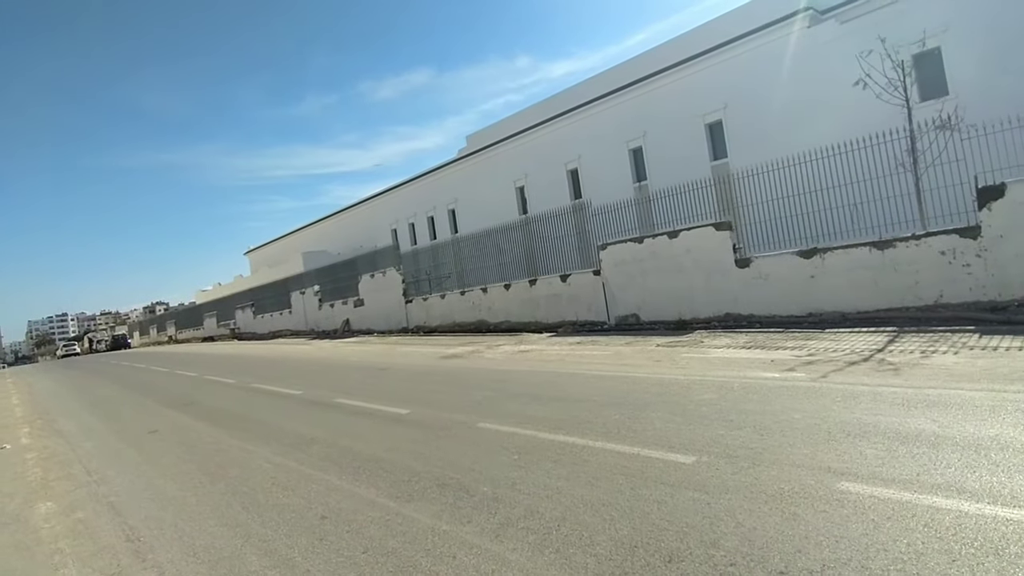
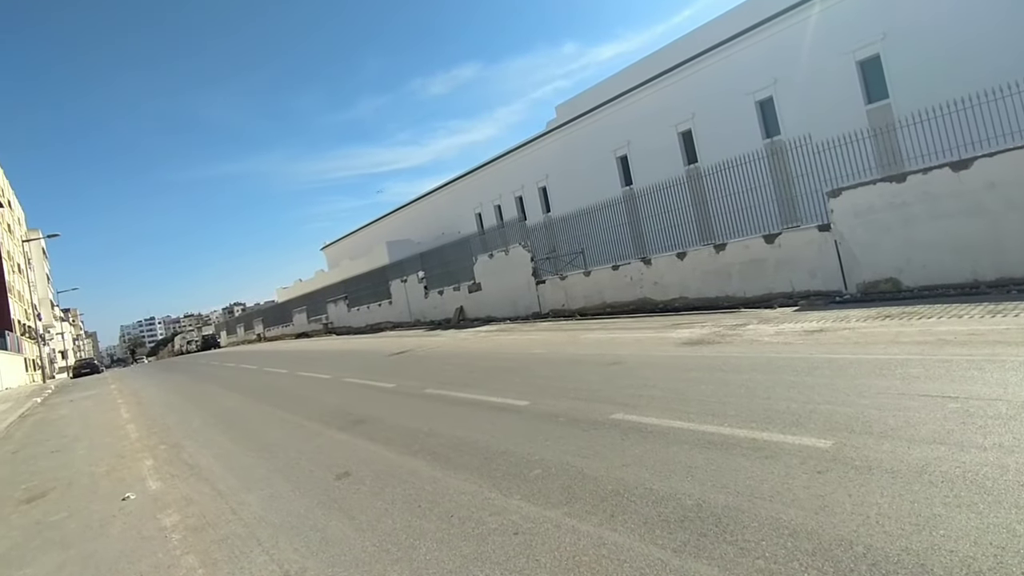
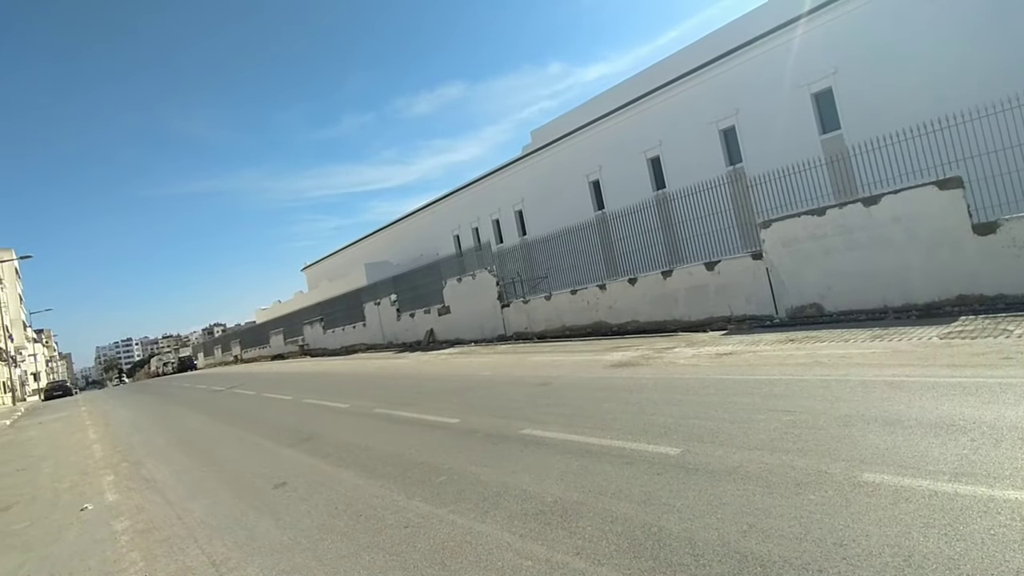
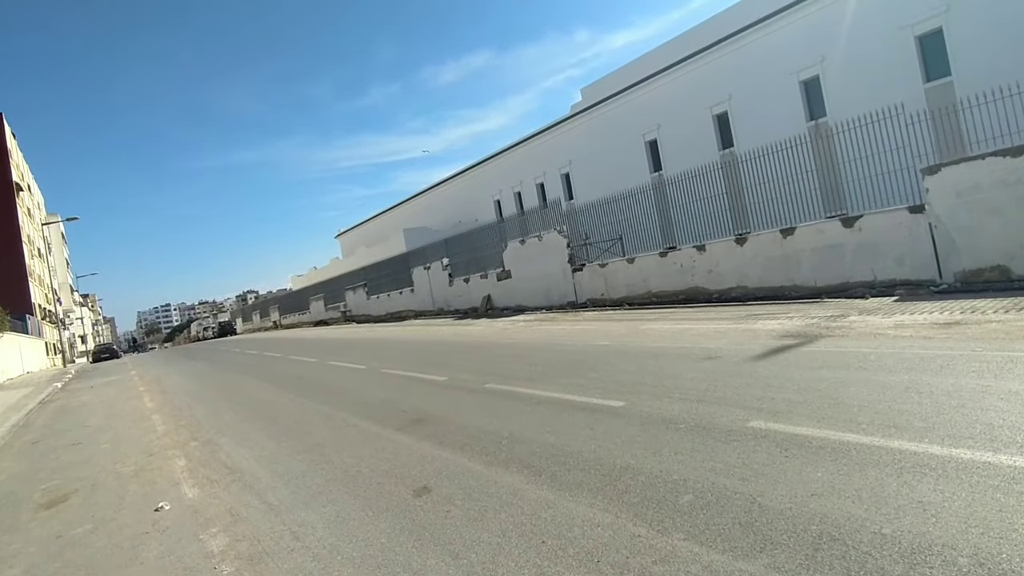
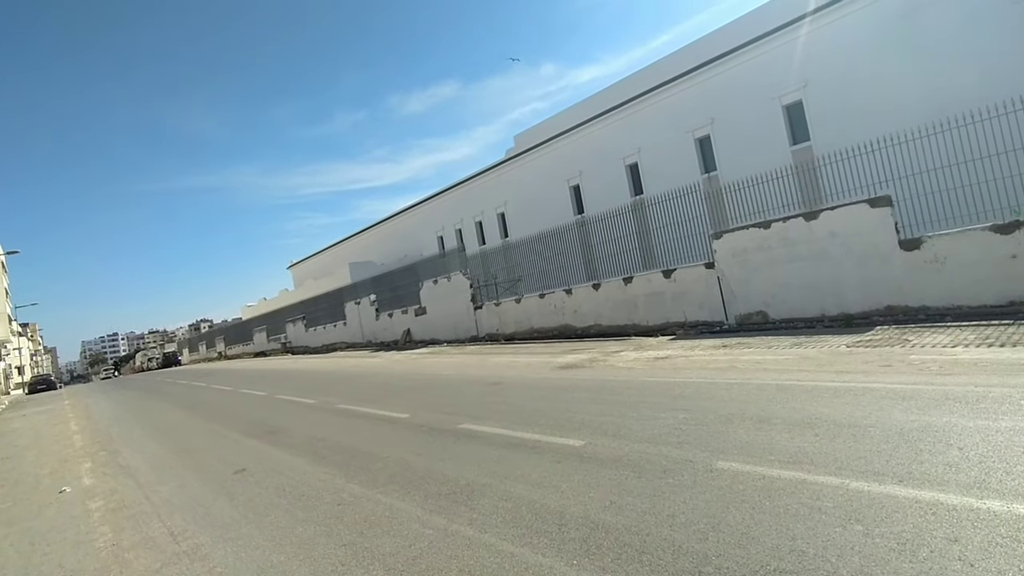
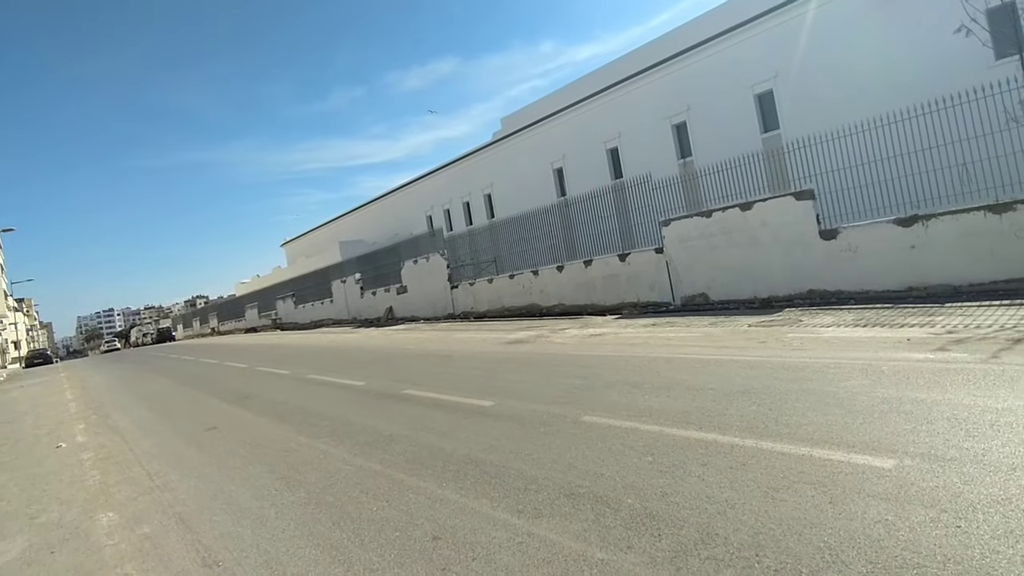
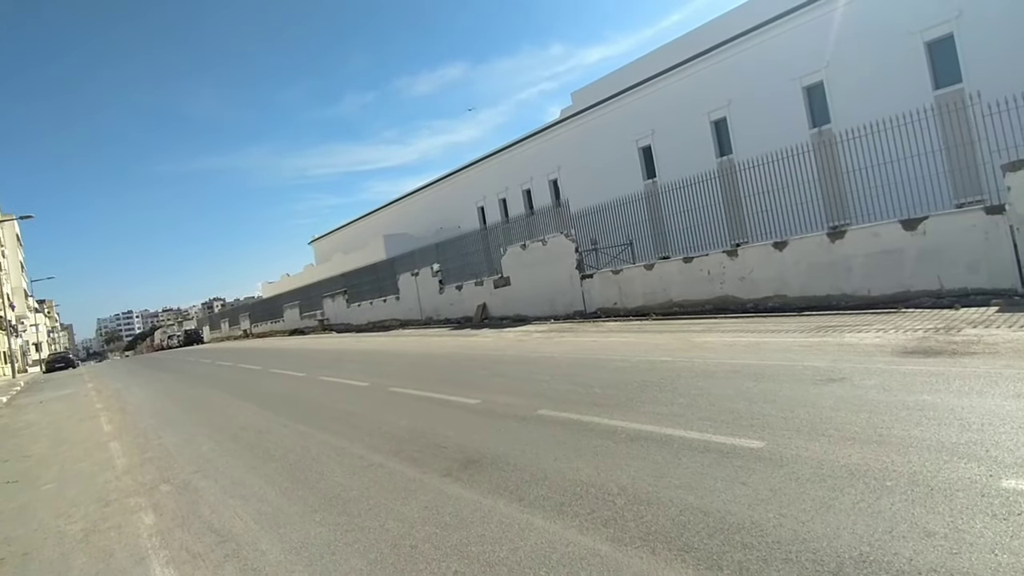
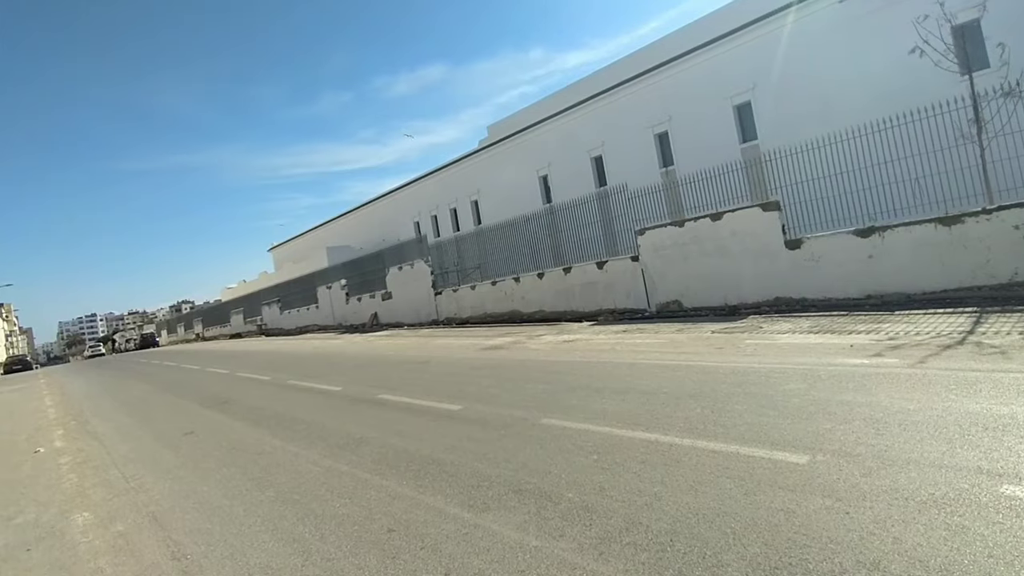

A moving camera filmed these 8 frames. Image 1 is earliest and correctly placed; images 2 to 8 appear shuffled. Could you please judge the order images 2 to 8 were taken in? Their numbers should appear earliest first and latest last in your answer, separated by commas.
8, 6, 5, 3, 2, 4, 7
